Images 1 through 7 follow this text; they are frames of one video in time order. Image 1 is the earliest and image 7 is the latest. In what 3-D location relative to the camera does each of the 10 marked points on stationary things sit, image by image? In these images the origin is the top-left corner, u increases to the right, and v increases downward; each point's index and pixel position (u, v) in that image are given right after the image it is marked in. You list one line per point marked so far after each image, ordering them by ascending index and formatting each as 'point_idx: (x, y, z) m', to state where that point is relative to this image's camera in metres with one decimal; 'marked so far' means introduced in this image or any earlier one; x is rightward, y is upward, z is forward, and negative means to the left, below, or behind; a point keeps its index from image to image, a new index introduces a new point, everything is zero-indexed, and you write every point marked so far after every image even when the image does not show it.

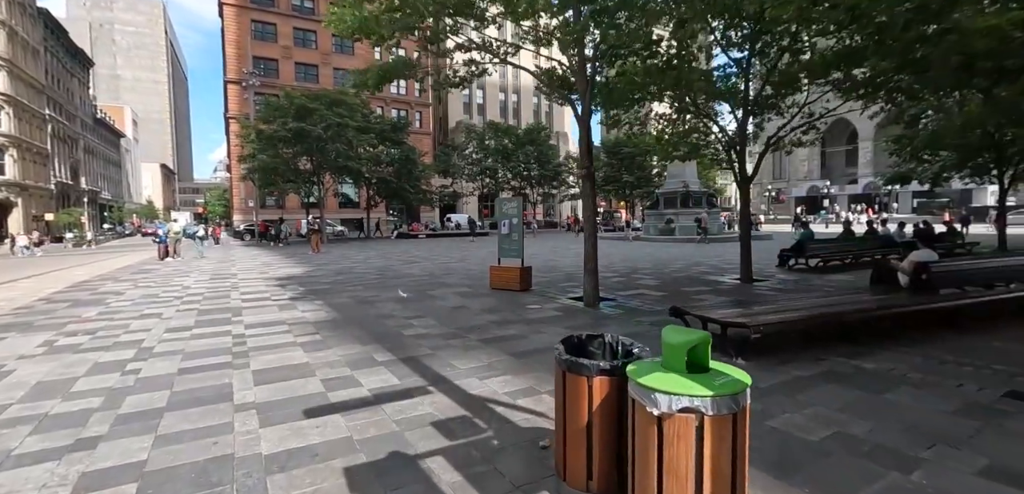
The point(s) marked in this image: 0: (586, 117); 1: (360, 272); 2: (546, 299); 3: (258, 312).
0: (+1.3, +2.4, +8.7) m
1: (-4.3, -0.7, +13.5) m
2: (+0.6, -1.0, +9.0) m
3: (-4.2, -1.1, +7.9) m
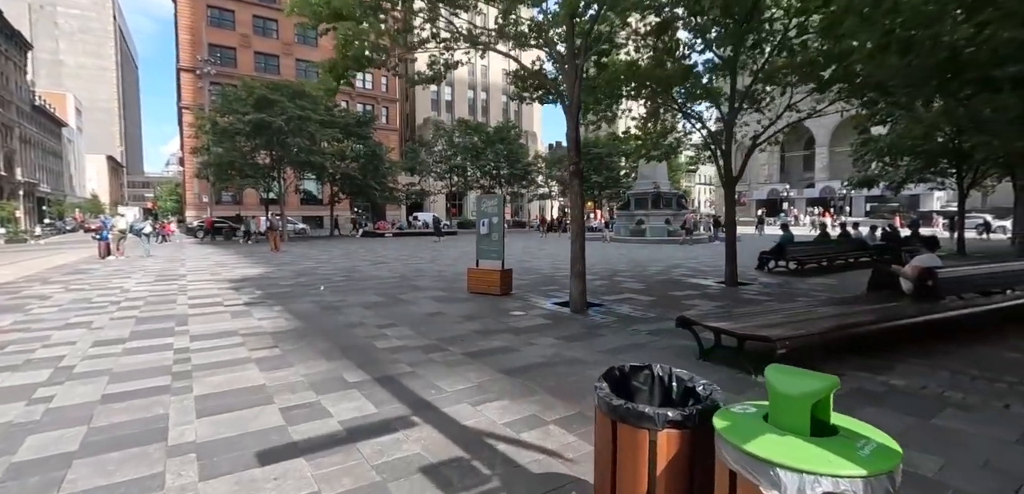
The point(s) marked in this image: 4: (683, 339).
0: (+1.1, +2.3, +8.2) m
1: (-4.9, -0.7, +12.6) m
2: (+0.3, -1.0, +8.4) m
3: (-4.4, -1.1, +7.0) m
4: (+2.1, -1.1, +5.8) m
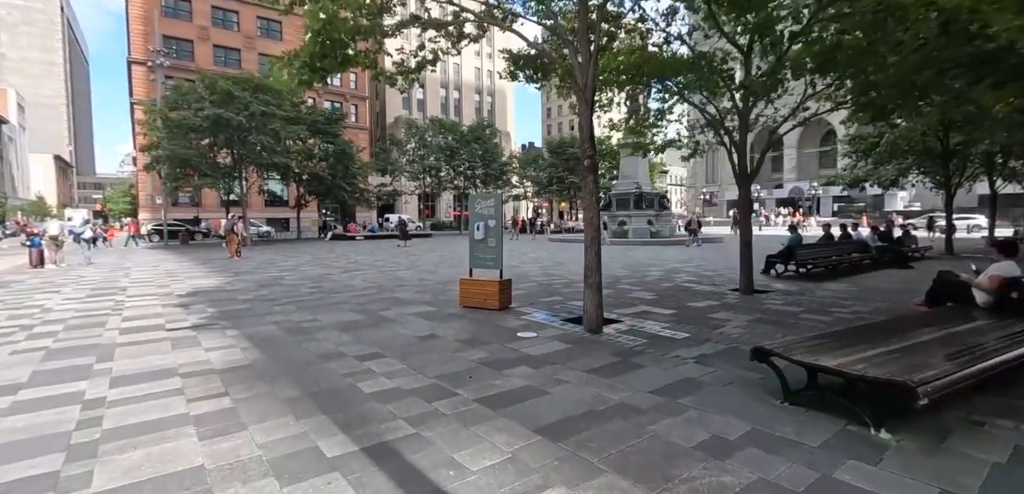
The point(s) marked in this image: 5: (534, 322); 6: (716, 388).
0: (+1.1, +2.2, +7.0) m
1: (-5.1, -0.9, +11.1) m
2: (+0.4, -1.1, +7.2) m
3: (-4.3, -1.2, +5.5) m
4: (+2.3, -1.2, +4.7) m
5: (+0.3, -1.1, +7.1) m
6: (+1.8, -1.3, +4.2) m
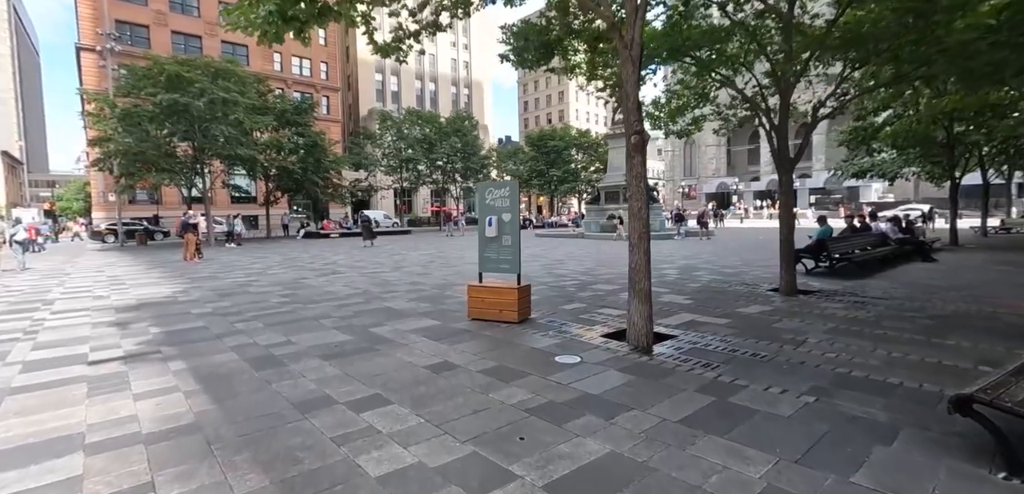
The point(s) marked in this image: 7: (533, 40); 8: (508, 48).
0: (+1.4, +2.3, +5.7) m
1: (-5.0, -0.9, +9.4) m
2: (+0.7, -1.1, +5.8) m
3: (-3.8, -1.3, +3.9) m
4: (+2.7, -1.2, +3.4) m
5: (+0.7, -1.1, +5.7) m
6: (+2.3, -1.3, +2.9) m
7: (+0.5, +3.9, +9.3) m
8: (0.0, +3.9, +10.0) m
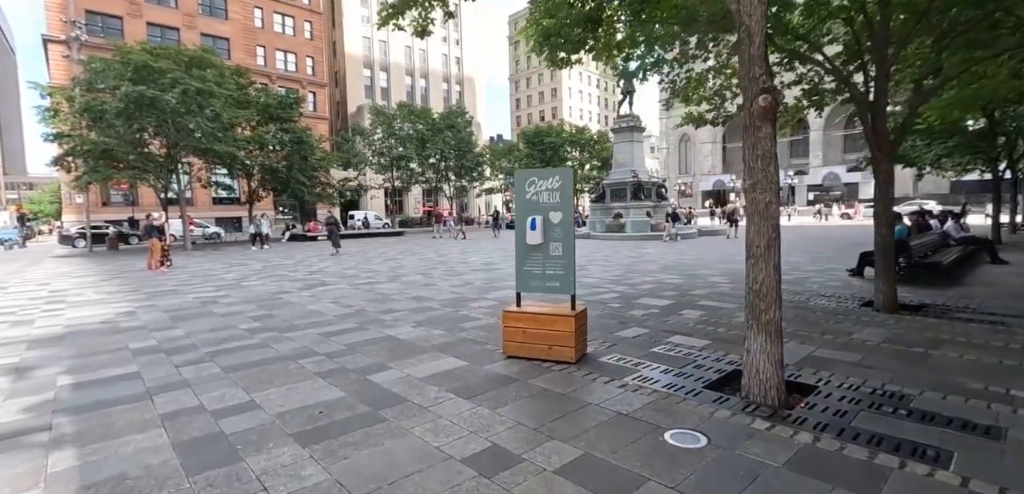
0: (+1.9, +2.2, +3.9) m
1: (-4.5, -1.0, +7.5) m
2: (+1.2, -1.2, +4.0) m
3: (-3.2, -1.4, +2.0) m
4: (+3.3, -1.3, +1.7) m
5: (+1.2, -1.2, +3.9) m
6: (+2.9, -1.3, +1.2) m
7: (+0.9, +3.8, +7.6) m
8: (+0.4, +3.8, +8.2) m
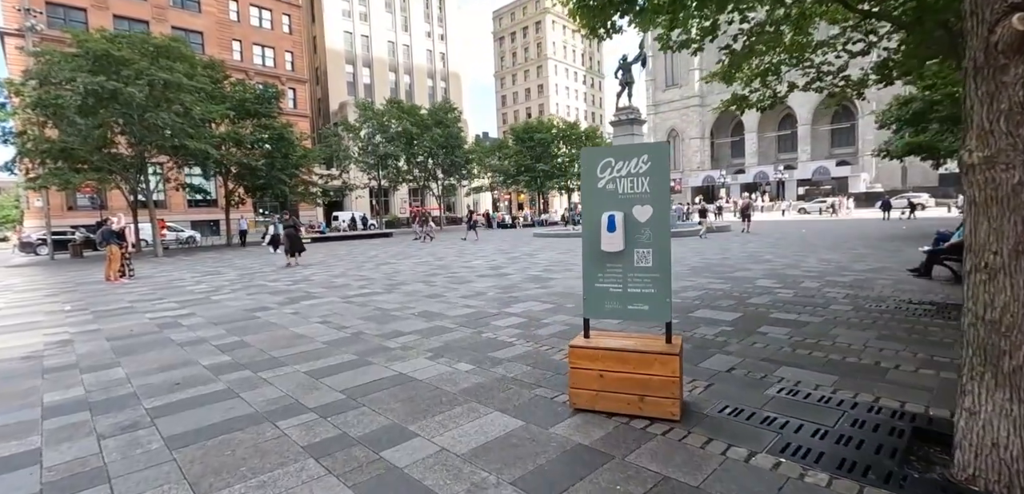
0: (+2.4, +2.1, +2.5) m
1: (-4.1, -1.2, +6.0) m
2: (+1.8, -1.2, +2.6) m
3: (-2.6, -1.6, +0.5) m
4: (+3.9, -1.3, +0.4) m
5: (+1.8, -1.2, +2.5) m
6: (+3.5, -1.4, -0.1) m
7: (+1.2, +3.8, +6.2) m
8: (+0.7, +3.8, +6.8) m
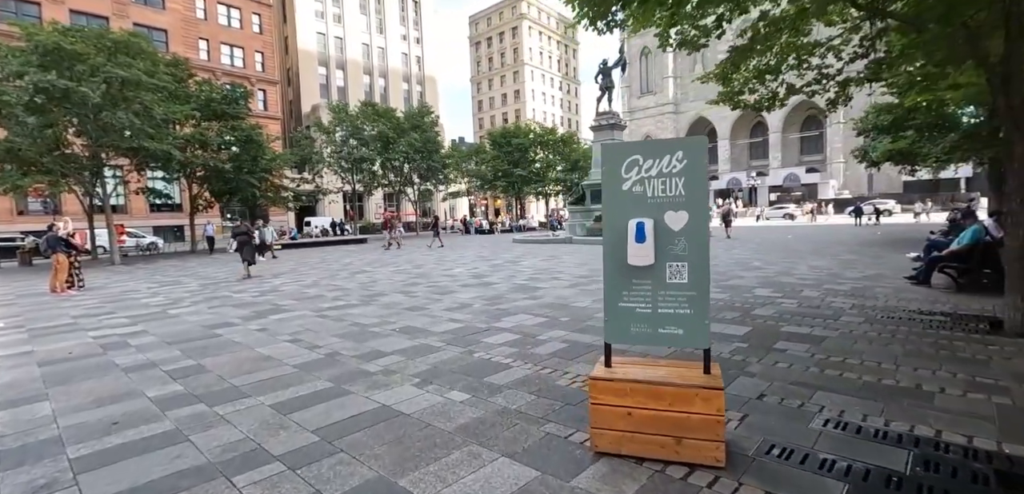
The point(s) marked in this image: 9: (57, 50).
0: (+2.5, +2.0, +2.1) m
1: (-4.1, -1.3, +5.2) m
2: (+1.9, -1.3, +2.2) m
3: (-2.4, -1.6, -0.2) m
4: (+4.1, -1.3, 0.0) m
5: (+1.9, -1.3, +2.0) m
6: (+3.8, -1.4, -0.5) m
7: (+1.2, +3.7, +5.7) m
8: (+0.6, +3.7, +6.3) m
9: (-18.4, +8.0, +19.6) m
